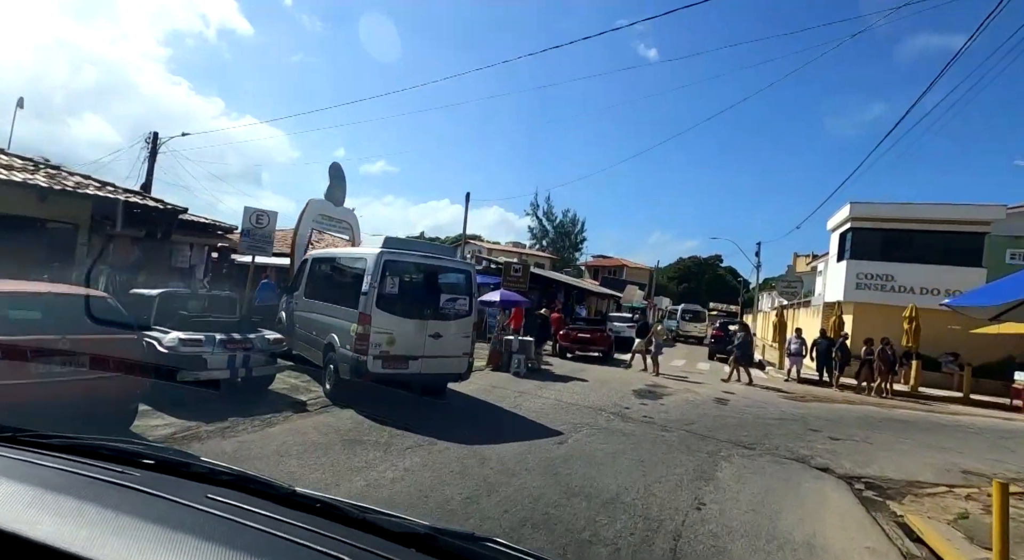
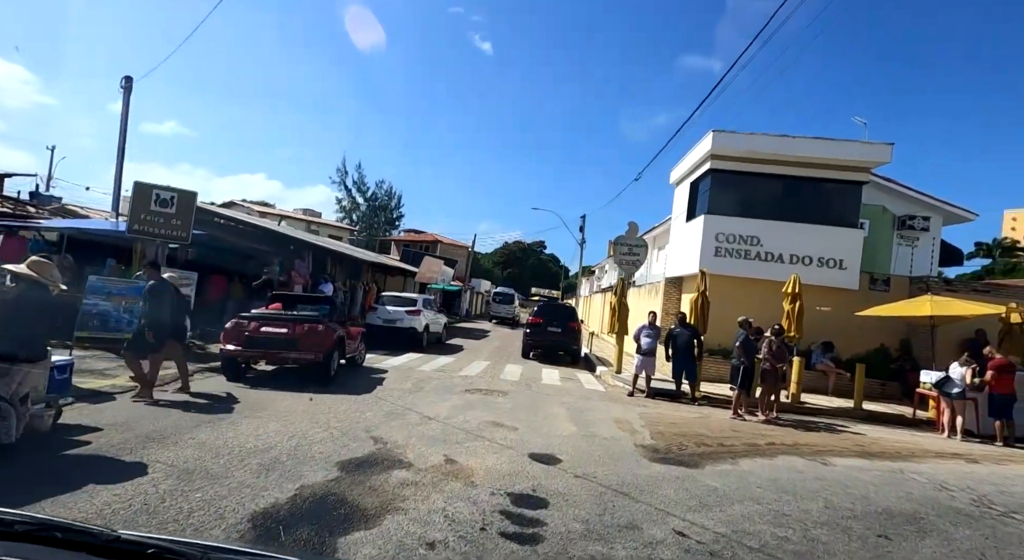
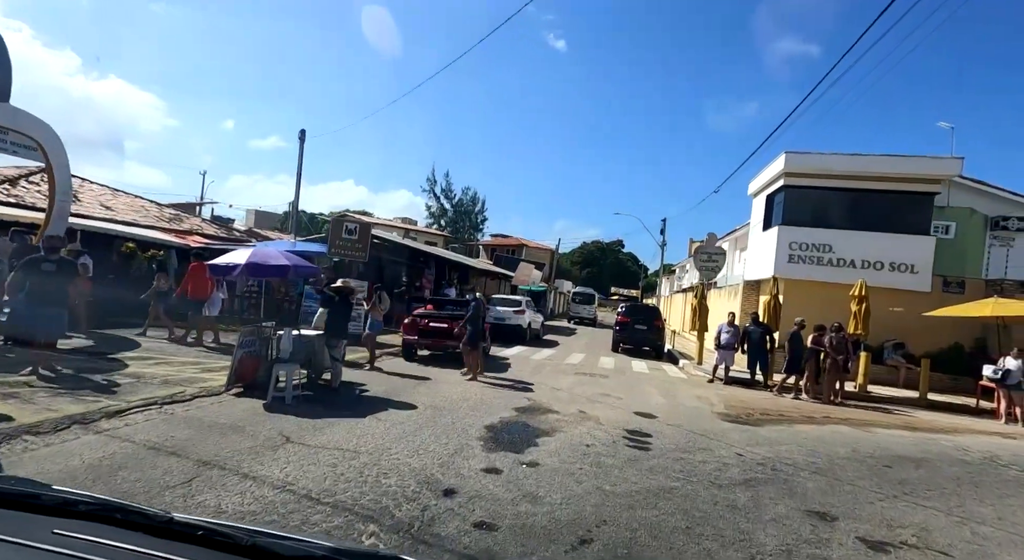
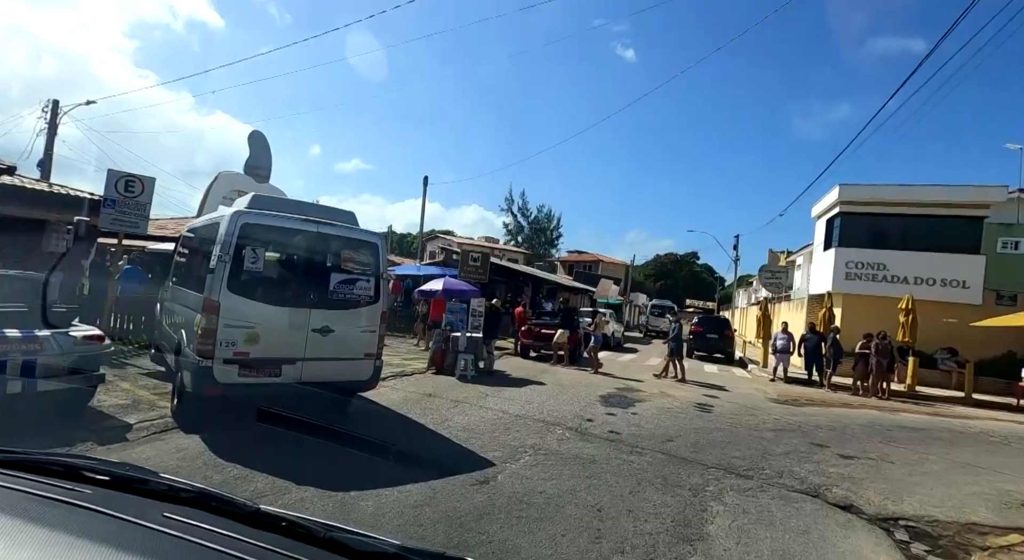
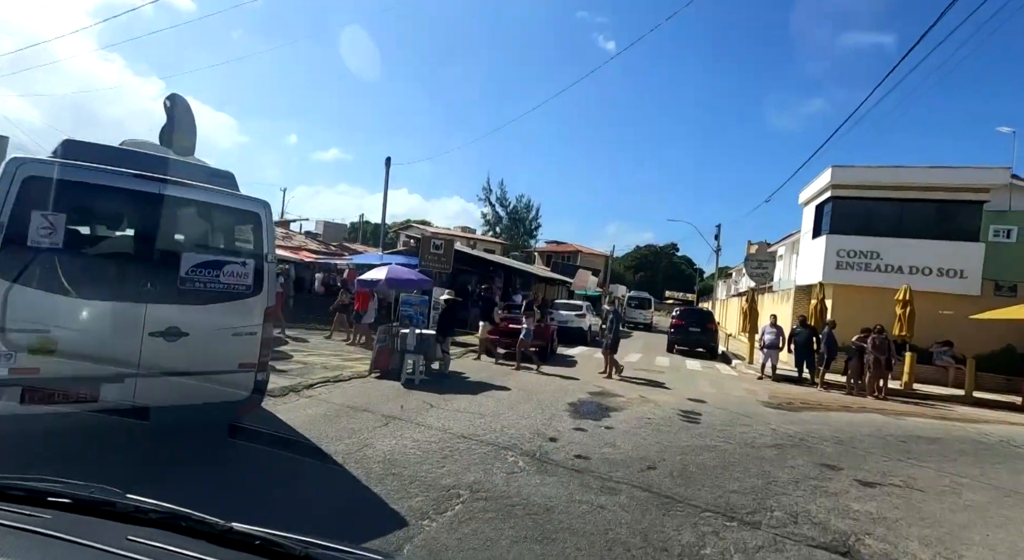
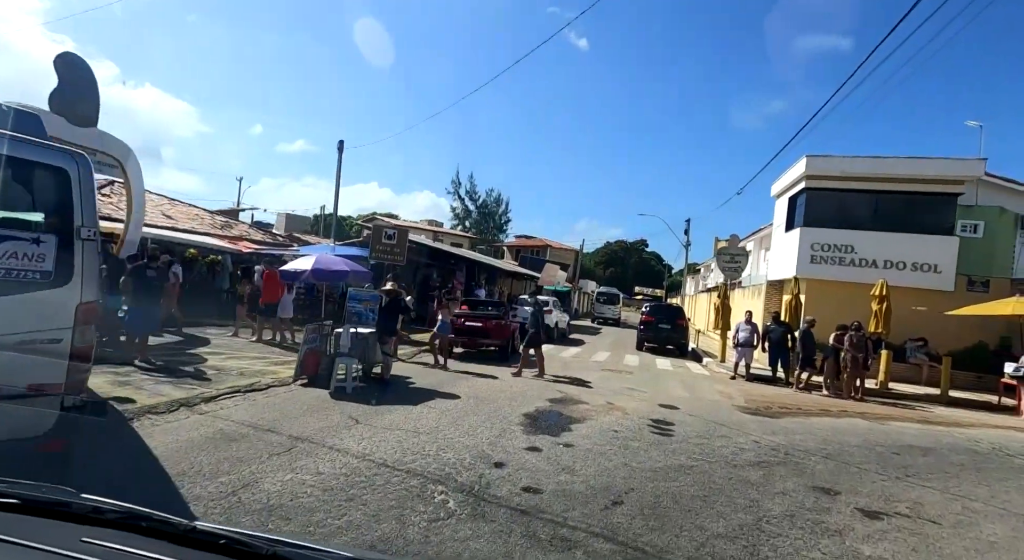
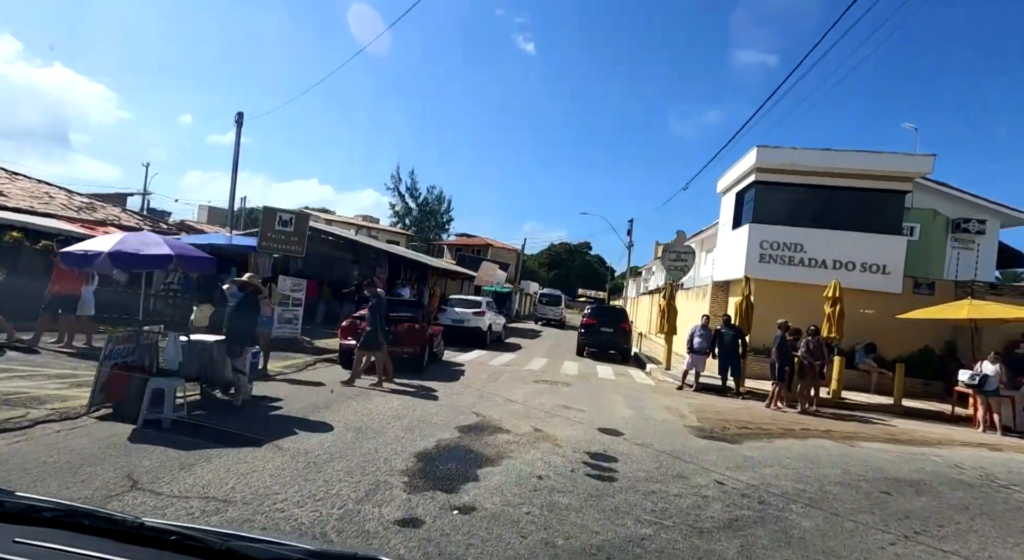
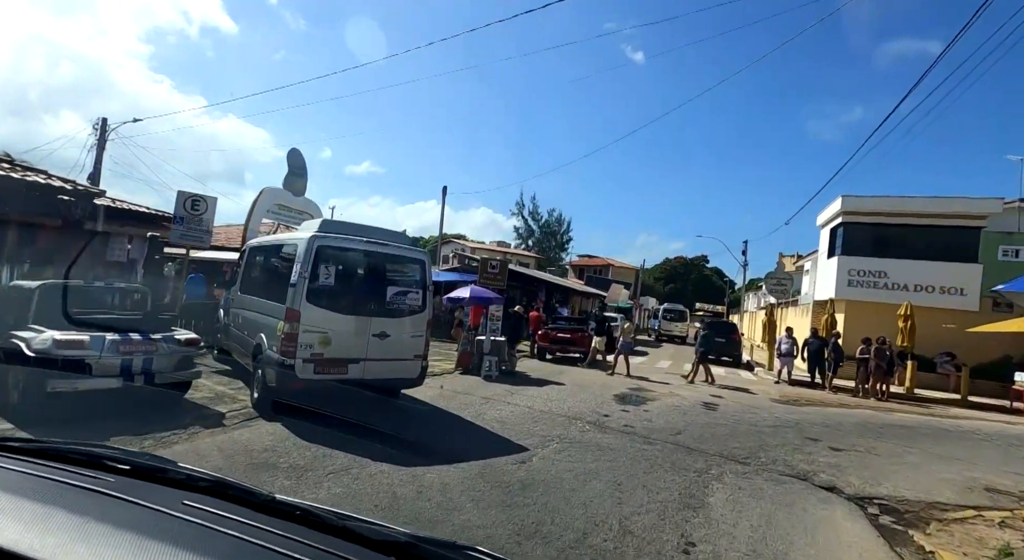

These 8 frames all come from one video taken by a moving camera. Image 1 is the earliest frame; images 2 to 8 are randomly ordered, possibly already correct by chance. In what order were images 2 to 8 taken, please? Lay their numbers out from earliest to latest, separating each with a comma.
8, 4, 5, 6, 3, 7, 2
